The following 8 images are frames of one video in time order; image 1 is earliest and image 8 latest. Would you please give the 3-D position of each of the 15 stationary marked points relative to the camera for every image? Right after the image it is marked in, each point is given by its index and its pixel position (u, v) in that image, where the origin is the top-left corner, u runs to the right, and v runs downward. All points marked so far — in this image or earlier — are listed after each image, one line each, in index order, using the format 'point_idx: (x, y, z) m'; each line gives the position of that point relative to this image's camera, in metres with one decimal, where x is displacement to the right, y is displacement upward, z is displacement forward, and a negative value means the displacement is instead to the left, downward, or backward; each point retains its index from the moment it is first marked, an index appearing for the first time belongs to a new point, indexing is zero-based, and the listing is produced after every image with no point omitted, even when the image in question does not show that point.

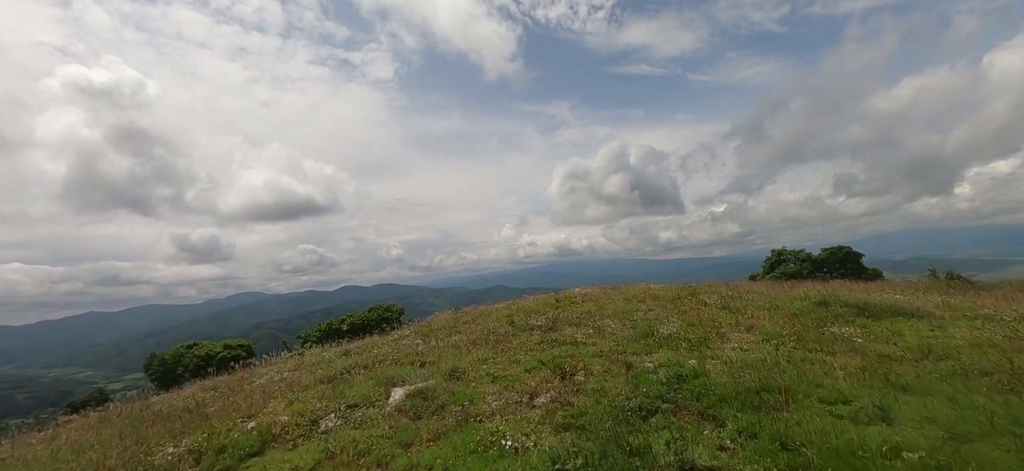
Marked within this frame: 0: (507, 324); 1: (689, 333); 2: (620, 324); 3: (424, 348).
0: (-0.2, -3.9, +19.9) m
1: (+5.1, -2.8, +13.0) m
2: (+4.0, -3.4, +17.0) m
3: (-3.3, -4.2, +17.1) m
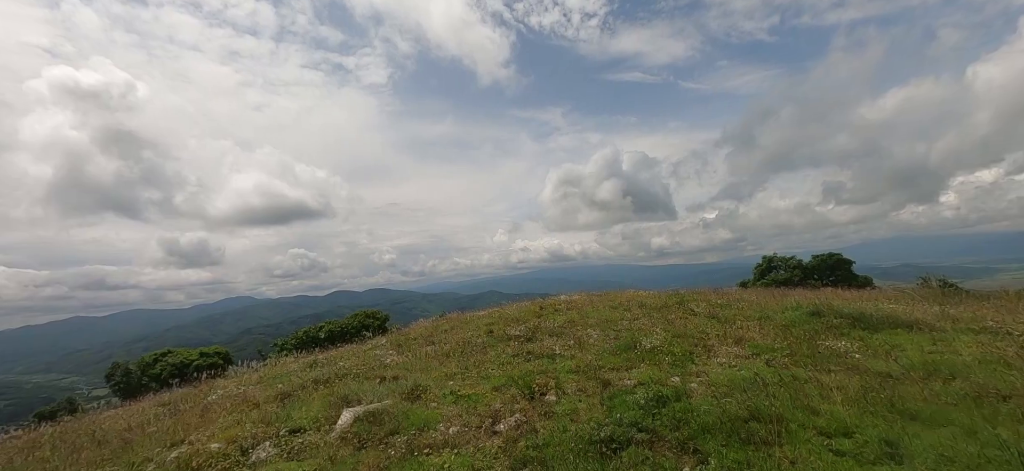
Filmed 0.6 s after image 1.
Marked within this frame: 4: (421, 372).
0: (-1.1, -4.1, +18.8) m
1: (+4.3, -2.9, +12.1) m
2: (+3.1, -3.5, +16.0) m
3: (-4.2, -4.4, +16.0) m
4: (-2.6, -3.9, +13.1) m
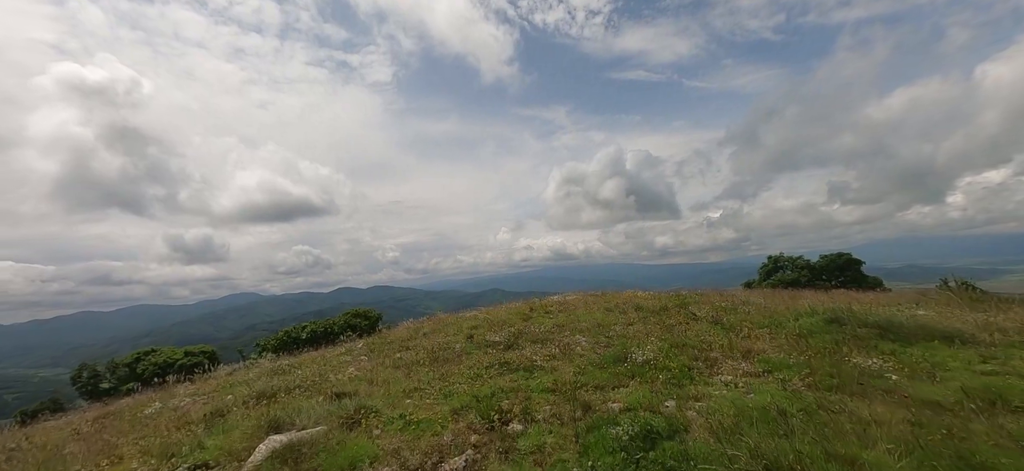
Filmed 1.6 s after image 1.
0: (-1.8, -3.9, +17.1) m
1: (+3.6, -2.8, +10.3) m
2: (+2.5, -3.4, +14.2) m
3: (-4.9, -4.2, +14.3) m
4: (-3.3, -3.7, +11.3) m
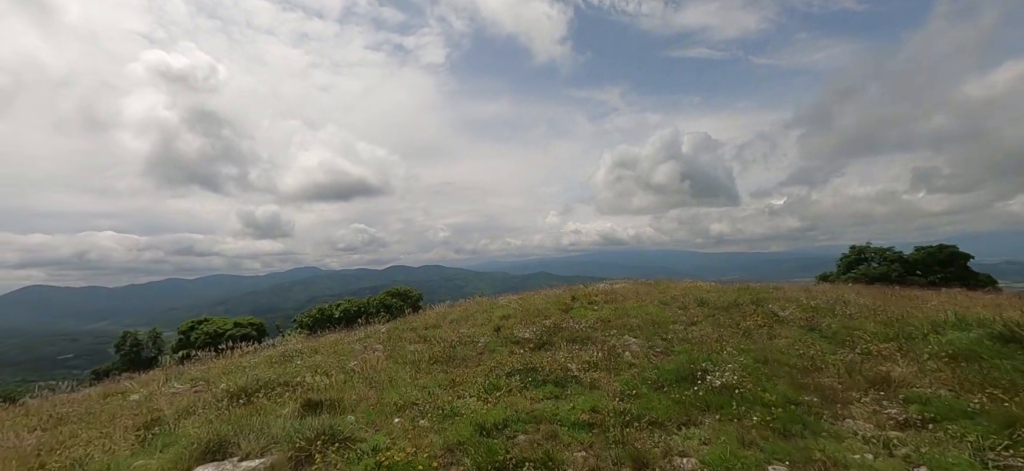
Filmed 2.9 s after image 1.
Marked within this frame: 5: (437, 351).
0: (-0.7, -3.1, +14.6) m
1: (+4.0, -2.4, +7.2) m
2: (+3.3, -2.8, +11.2) m
3: (-4.0, -3.4, +12.1) m
4: (-2.8, -3.1, +9.0) m
5: (-2.1, -3.2, +12.7) m
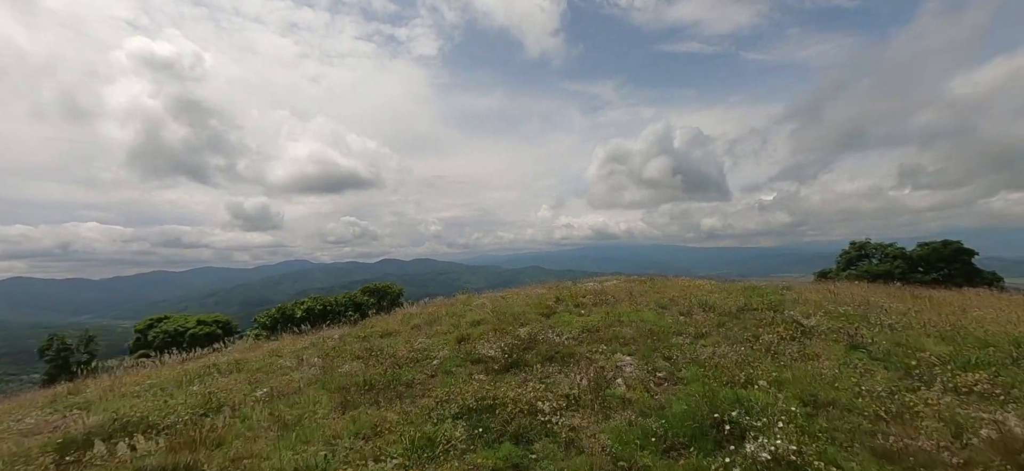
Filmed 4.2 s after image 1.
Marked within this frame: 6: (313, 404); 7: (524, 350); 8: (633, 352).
0: (-1.5, -2.8, +11.8) m
1: (+3.2, -2.2, +4.5) m
2: (+2.5, -2.6, +8.5) m
3: (-4.8, -3.1, +9.3) m
4: (-3.6, -2.9, +6.2) m
5: (-2.9, -3.0, +9.9) m
6: (-3.6, -3.0, +8.2) m
7: (+0.3, -2.6, +10.5) m
8: (+2.8, -2.6, +10.4) m
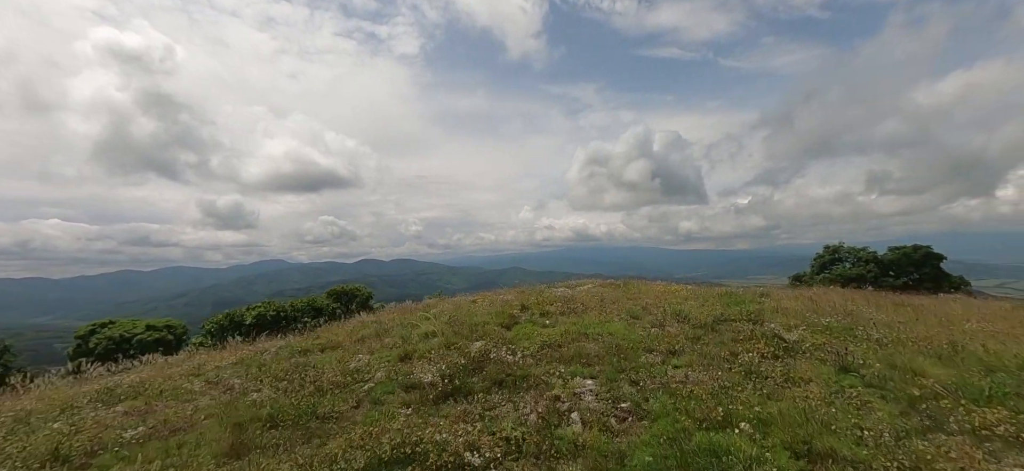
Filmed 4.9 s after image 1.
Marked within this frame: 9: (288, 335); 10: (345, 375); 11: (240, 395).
0: (-2.7, -2.9, +10.2) m
1: (+2.4, -2.3, +3.2) m
2: (+1.4, -2.7, +7.2) m
3: (-5.9, -3.2, +7.6) m
4: (-4.5, -2.9, +4.6) m
5: (-4.0, -3.0, +8.3) m
6: (-4.6, -3.1, +6.5) m
7: (-0.8, -2.7, +9.0) m
8: (+1.7, -2.7, +9.0) m
9: (-9.1, -4.0, +18.7) m
10: (-3.5, -2.9, +9.6) m
11: (-5.4, -3.2, +9.2) m
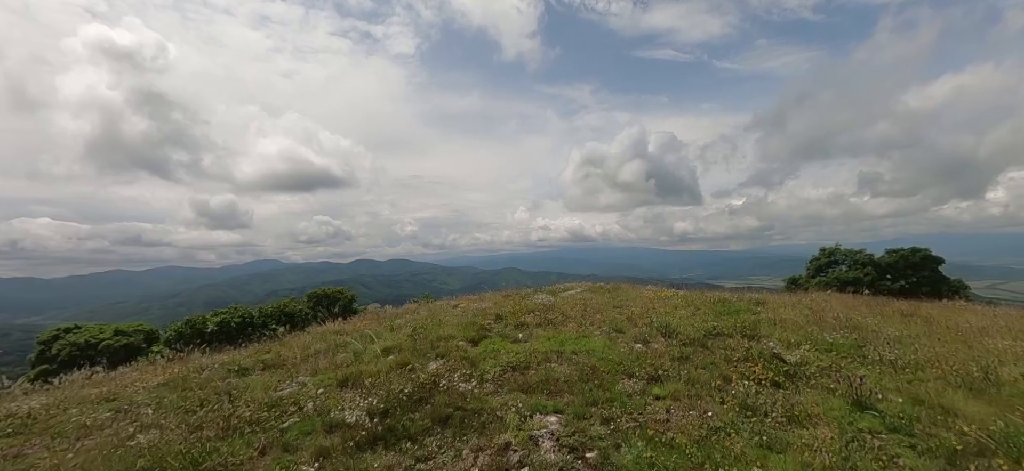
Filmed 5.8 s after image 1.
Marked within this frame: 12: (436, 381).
0: (-3.5, -3.0, +8.7) m
1: (+1.6, -2.4, +1.7) m
2: (+0.6, -2.8, +5.7) m
3: (-6.7, -3.2, +6.0) m
4: (-5.2, -3.0, +3.0) m
5: (-4.8, -3.1, +6.7) m
6: (-5.4, -3.1, +5.0) m
7: (-1.7, -2.8, +7.5) m
8: (+0.8, -2.8, +7.5) m
9: (-10.1, -4.1, +17.1) m
10: (-4.3, -3.0, +8.0) m
11: (-6.3, -3.3, +7.6) m
12: (-1.5, -2.8, +8.7) m
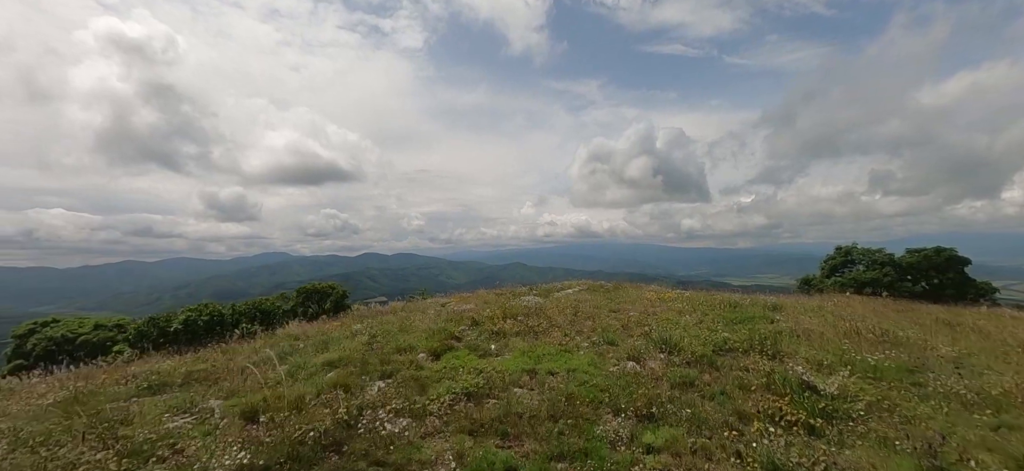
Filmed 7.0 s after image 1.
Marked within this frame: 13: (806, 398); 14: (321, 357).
0: (-4.3, -2.8, +6.7) m
1: (+0.8, -2.4, -0.4) m
2: (-0.2, -2.7, +3.6) m
3: (-7.5, -3.1, +4.1) m
4: (-6.1, -2.9, +1.0) m
5: (-5.6, -2.9, +4.7) m
6: (-6.2, -3.0, +3.0) m
7: (-2.4, -2.7, +5.5) m
8: (+0.1, -2.7, +5.4) m
9: (-10.7, -3.8, +15.2) m
10: (-5.1, -2.9, +6.0) m
11: (-7.0, -3.1, +5.6) m
12: (-2.2, -2.6, +6.7) m
13: (+4.5, -2.5, +6.9) m
14: (-4.6, -2.9, +11.0) m
